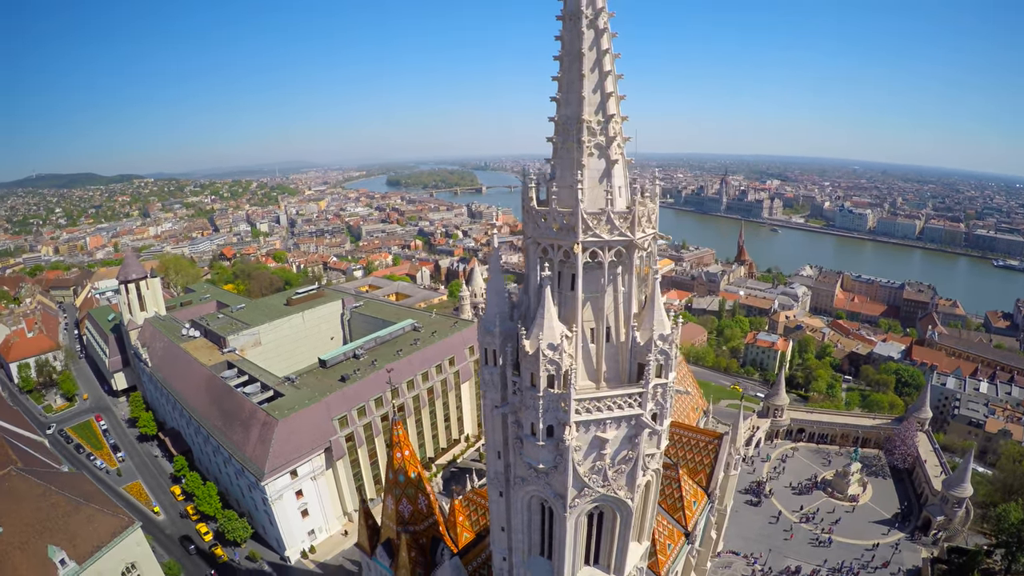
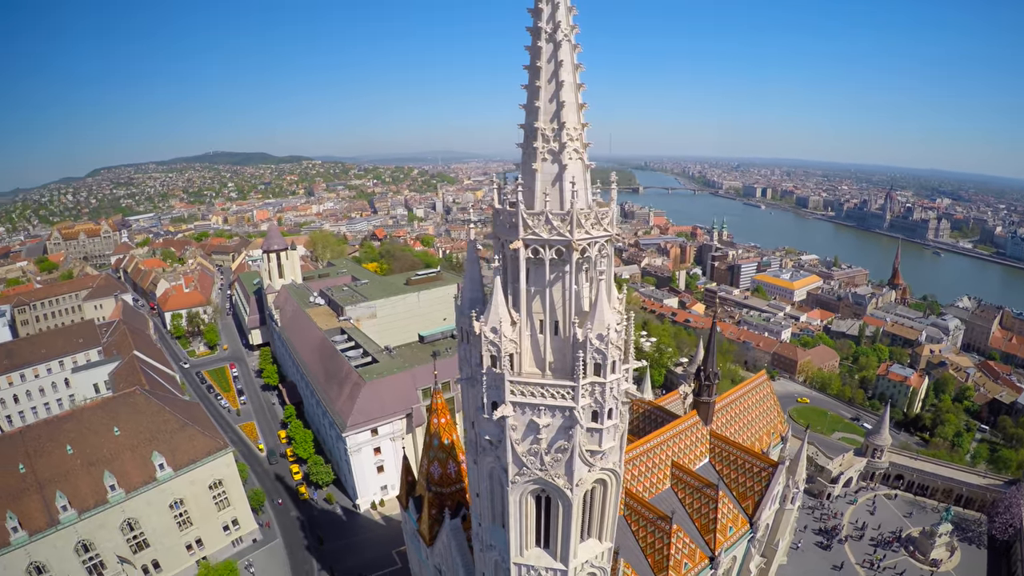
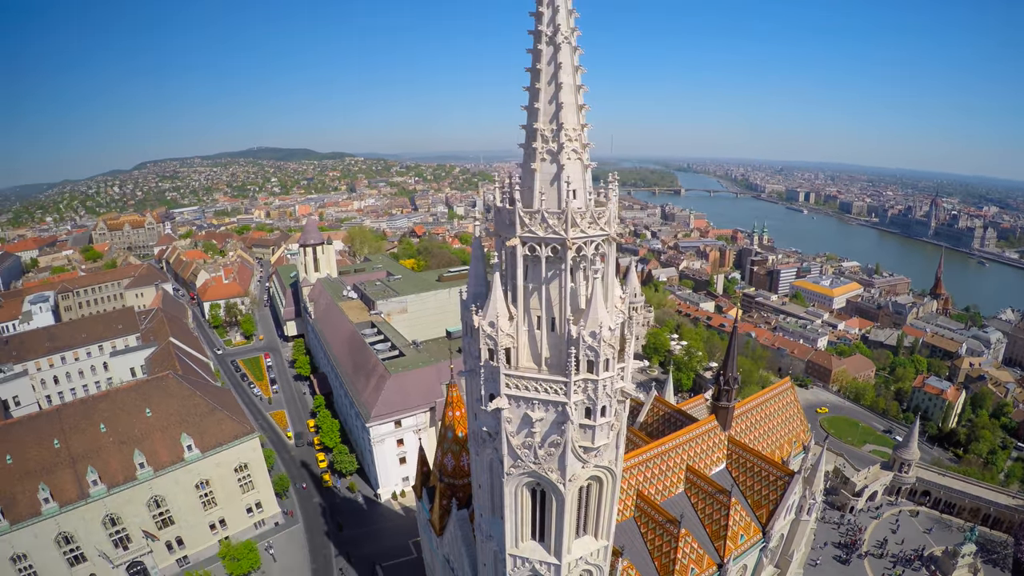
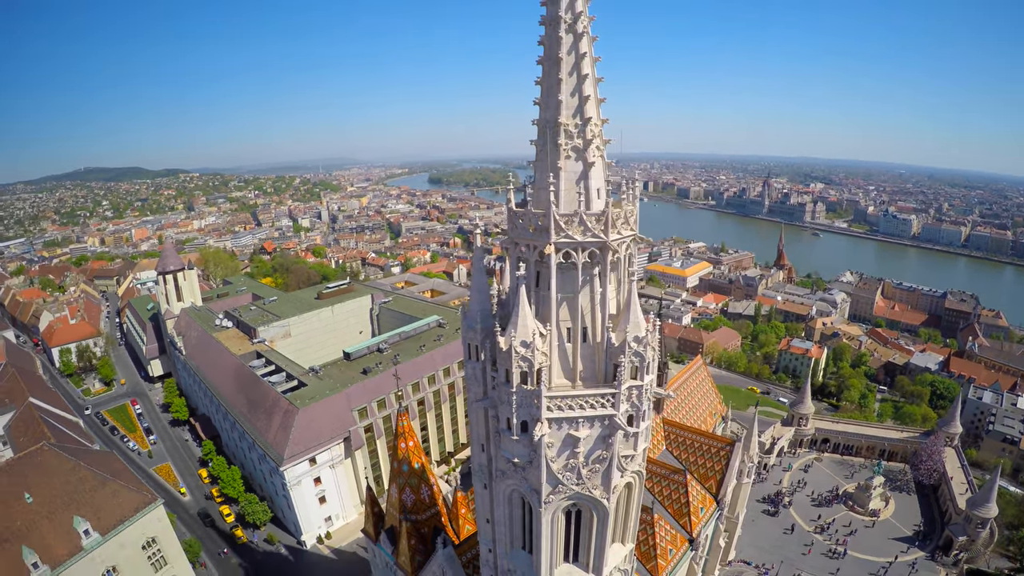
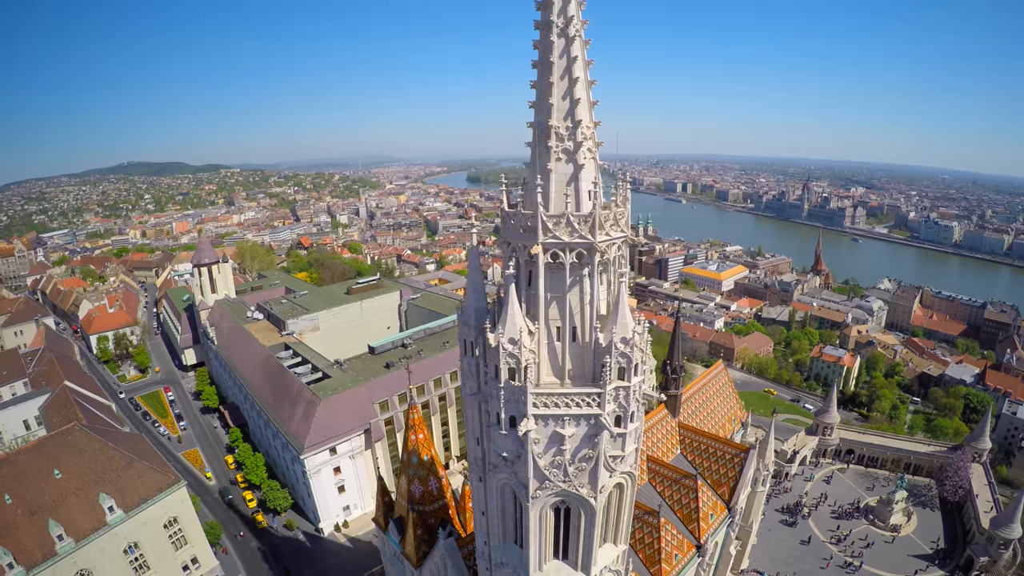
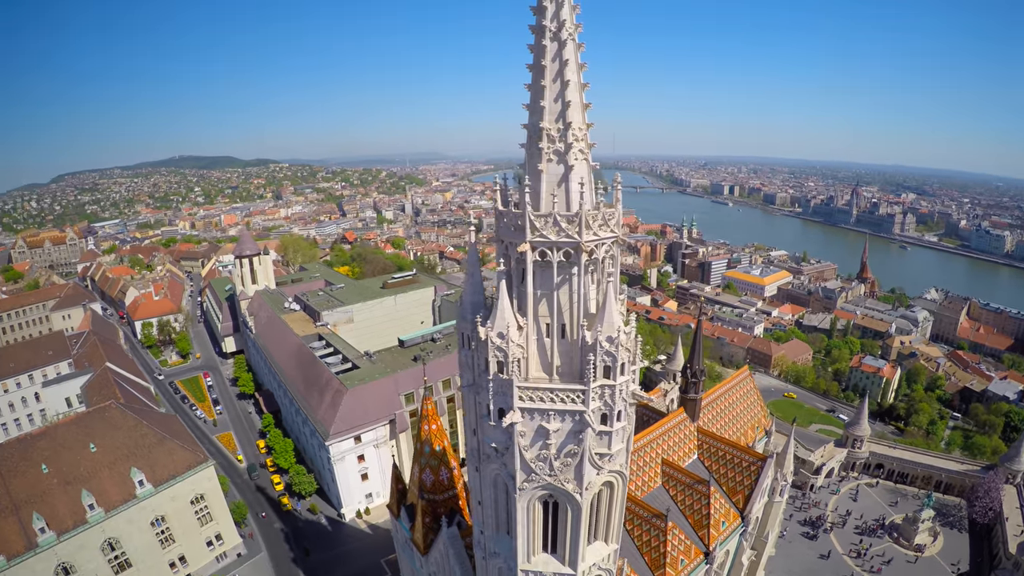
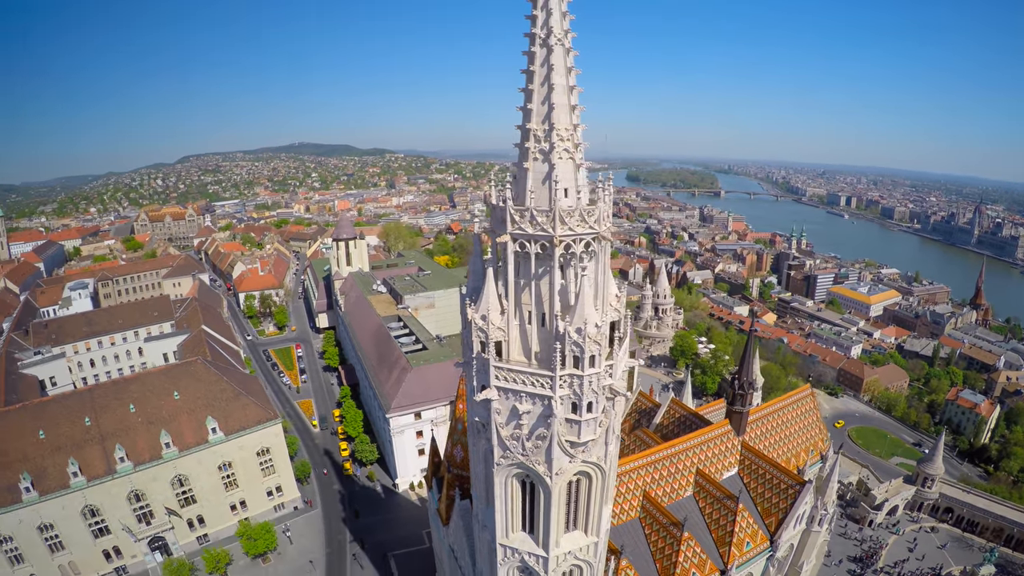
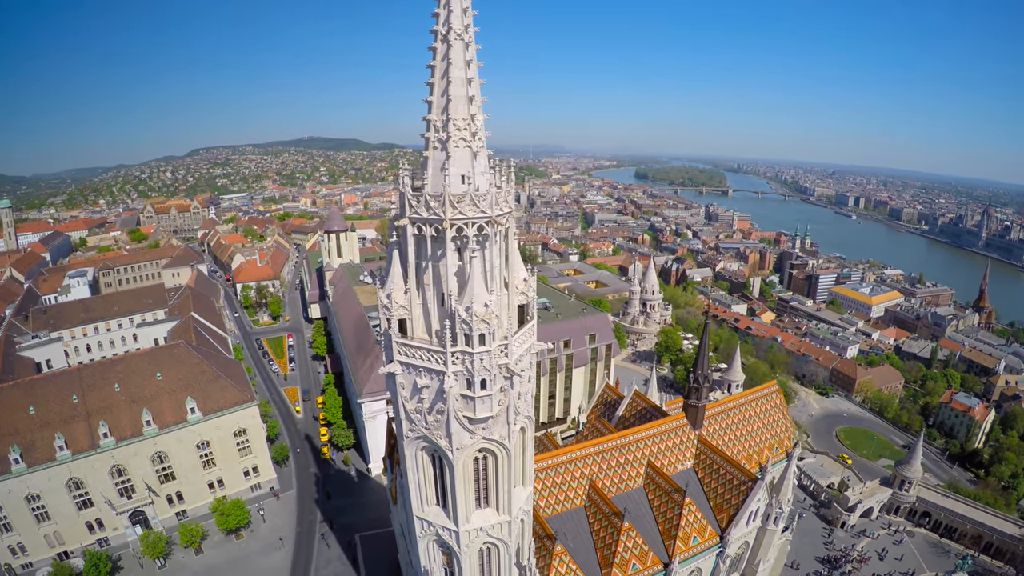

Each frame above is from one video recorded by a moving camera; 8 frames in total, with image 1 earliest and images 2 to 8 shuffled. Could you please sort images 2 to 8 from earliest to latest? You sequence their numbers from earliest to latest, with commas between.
4, 5, 6, 2, 3, 7, 8
